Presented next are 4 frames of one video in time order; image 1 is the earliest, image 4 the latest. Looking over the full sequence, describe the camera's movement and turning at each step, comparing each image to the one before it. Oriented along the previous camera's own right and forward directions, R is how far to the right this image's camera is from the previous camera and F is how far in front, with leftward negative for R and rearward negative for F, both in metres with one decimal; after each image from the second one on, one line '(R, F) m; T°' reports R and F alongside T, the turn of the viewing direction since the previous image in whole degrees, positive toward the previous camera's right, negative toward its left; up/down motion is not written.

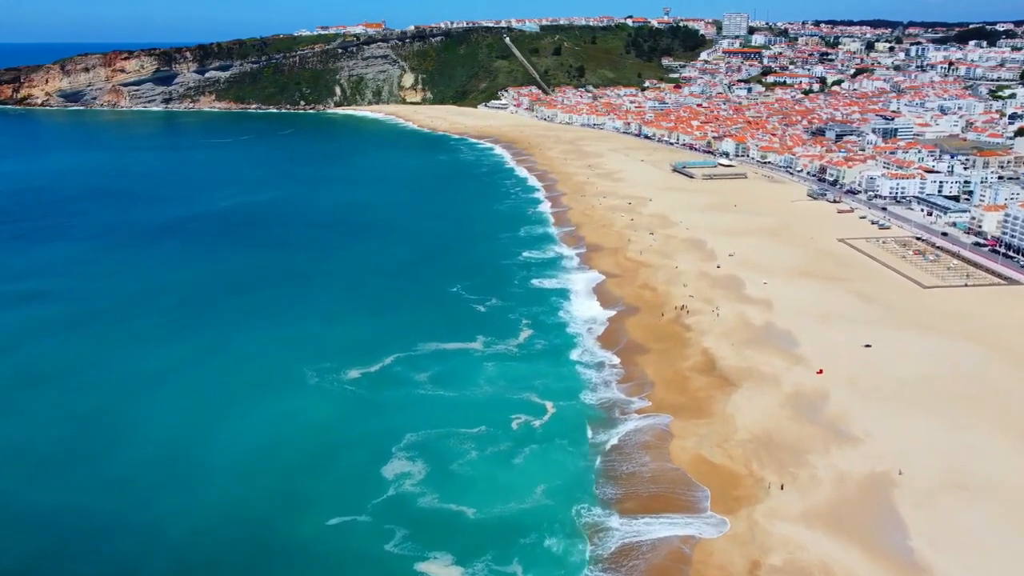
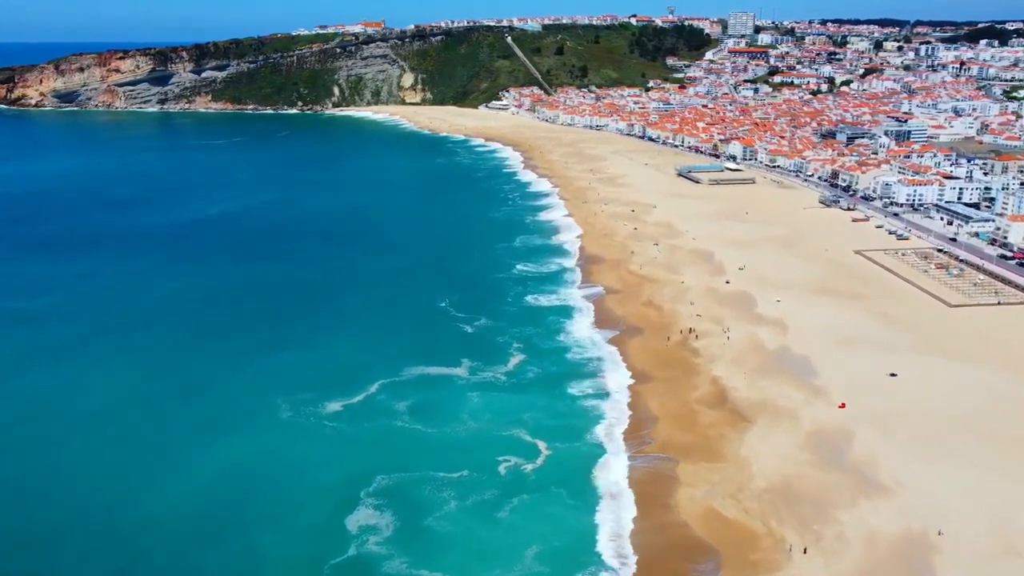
(+0.5, +2.8) m; 0°
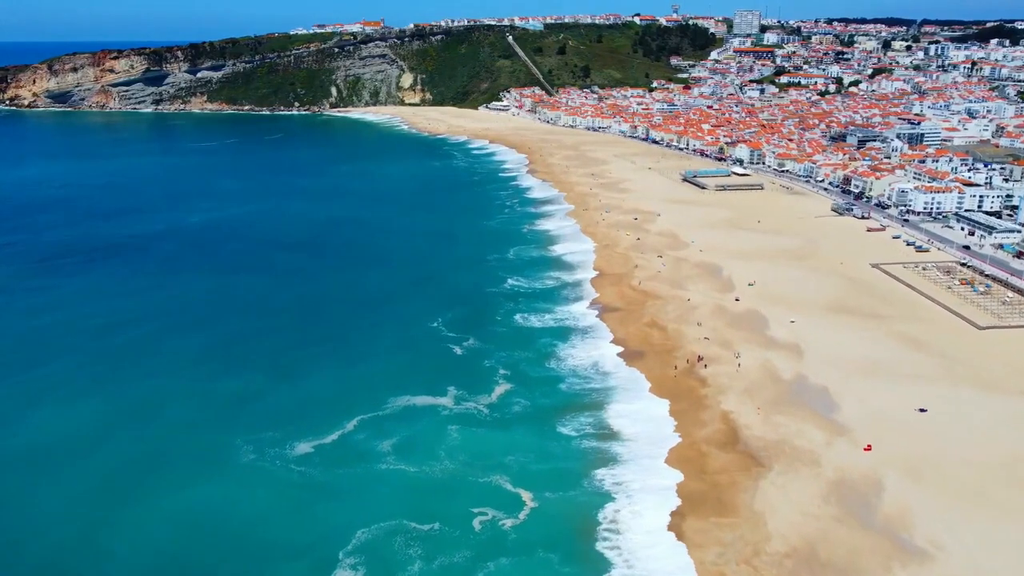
(+0.5, +2.8) m; 0°
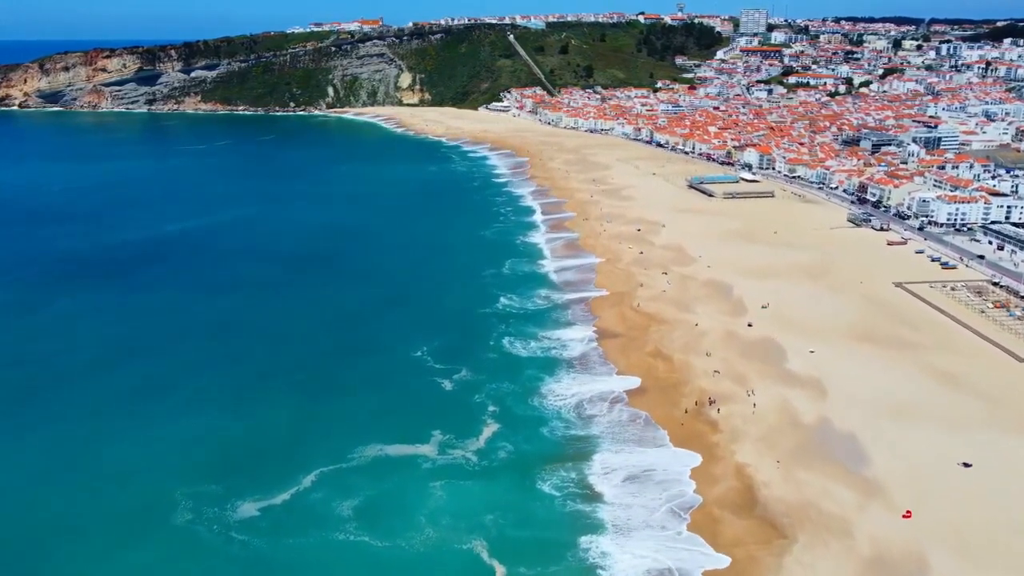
(+0.6, +3.4) m; 0°
